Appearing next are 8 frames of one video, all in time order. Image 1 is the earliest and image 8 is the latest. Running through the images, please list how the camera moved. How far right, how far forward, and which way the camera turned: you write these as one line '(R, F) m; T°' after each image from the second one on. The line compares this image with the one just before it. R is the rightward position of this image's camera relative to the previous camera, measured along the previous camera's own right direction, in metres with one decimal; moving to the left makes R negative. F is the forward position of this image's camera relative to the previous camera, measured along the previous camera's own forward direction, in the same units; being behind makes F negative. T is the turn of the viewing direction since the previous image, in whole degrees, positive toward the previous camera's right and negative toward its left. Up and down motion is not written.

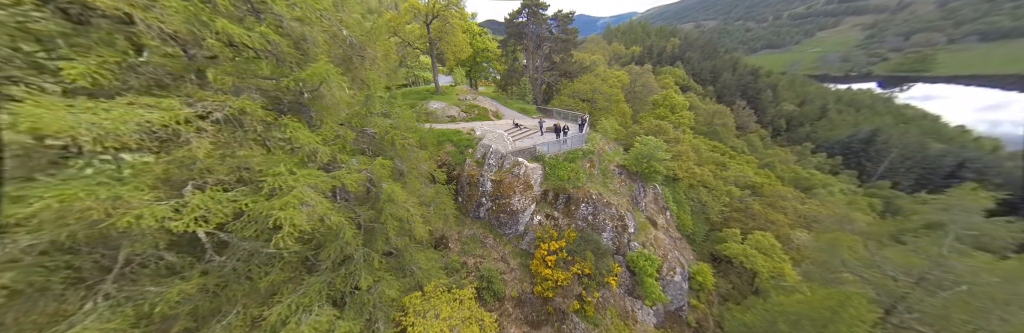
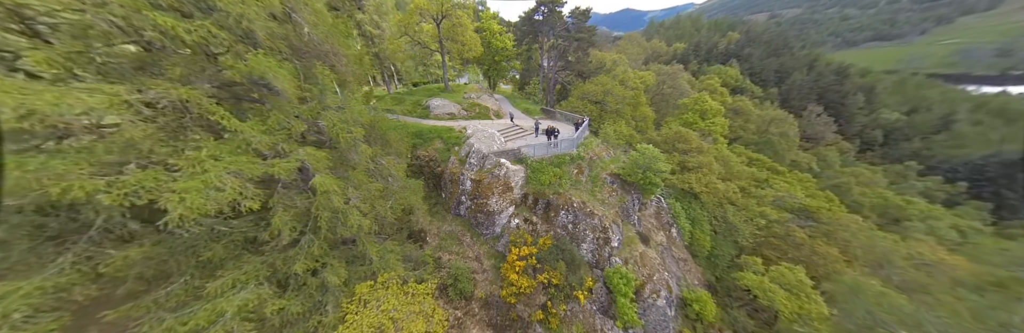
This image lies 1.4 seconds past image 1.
(+2.7, +0.4) m; -7°
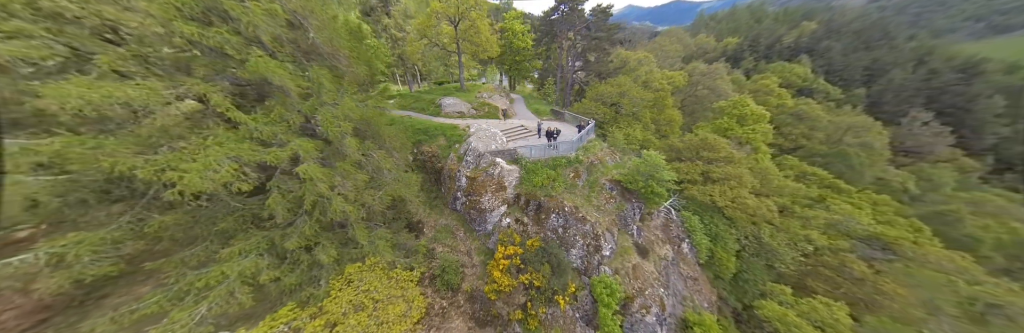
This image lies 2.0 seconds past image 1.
(+1.9, 0.0) m; -7°
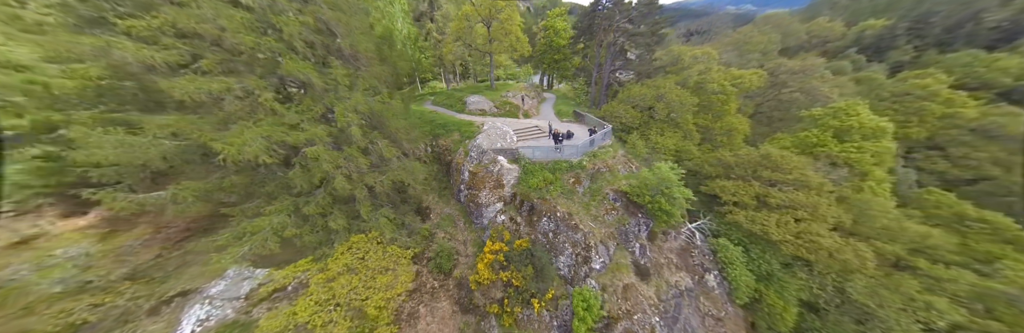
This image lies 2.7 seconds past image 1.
(+2.8, +0.1) m; -12°
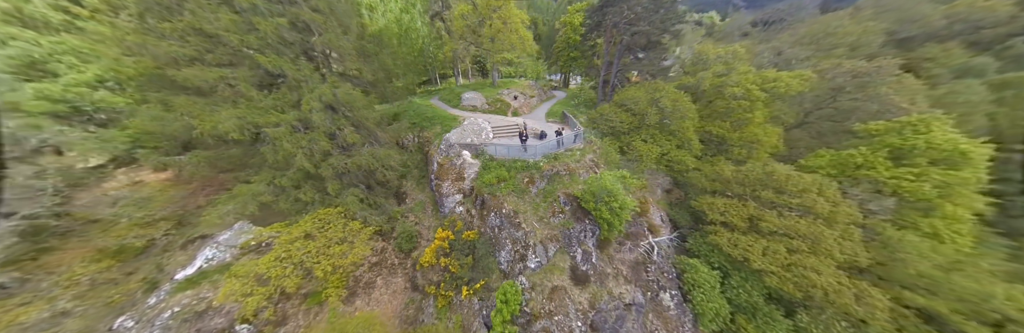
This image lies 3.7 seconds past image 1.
(+4.6, -0.1) m; -8°
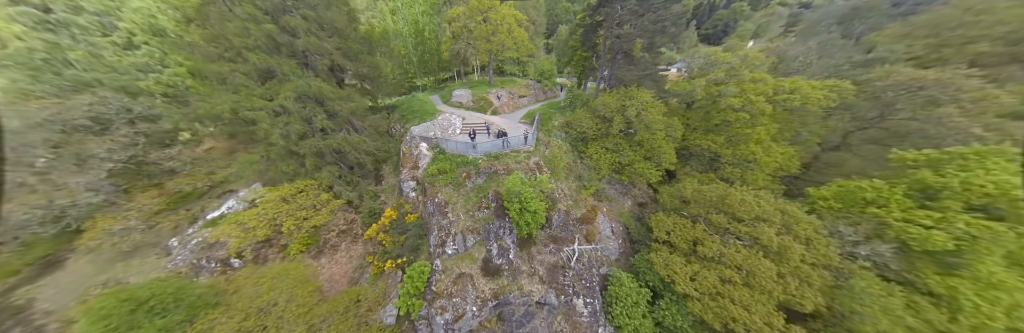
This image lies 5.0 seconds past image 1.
(+6.2, -0.6) m; -8°
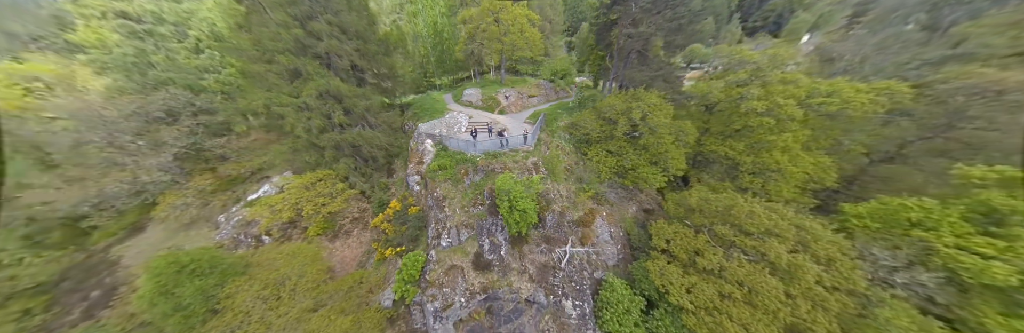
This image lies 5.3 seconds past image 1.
(+1.5, -0.2) m; -5°
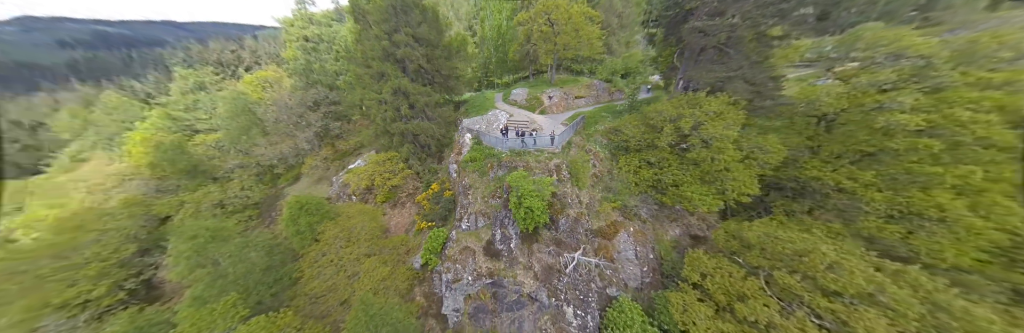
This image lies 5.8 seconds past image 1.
(+2.8, -0.2) m; -16°
